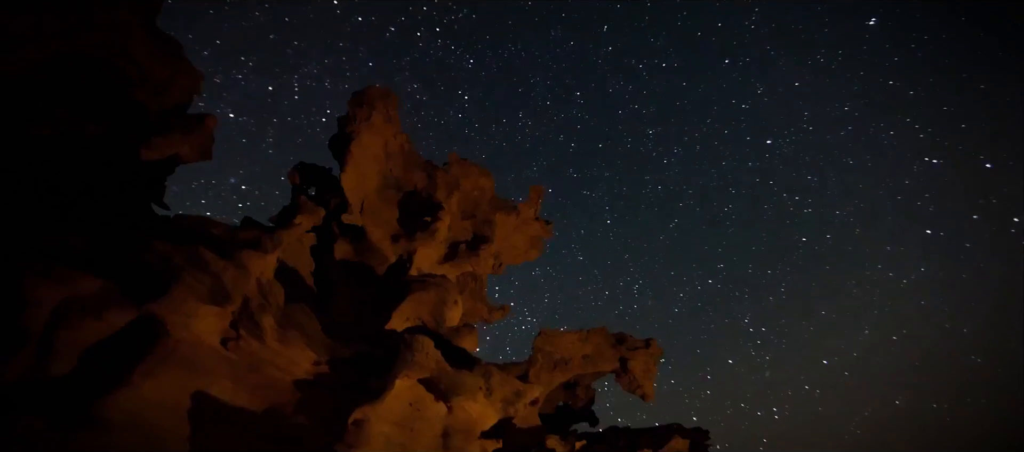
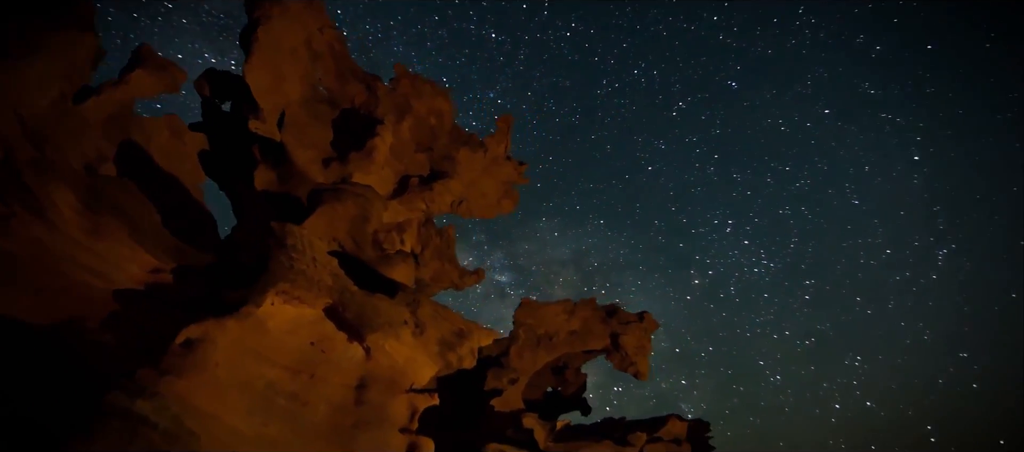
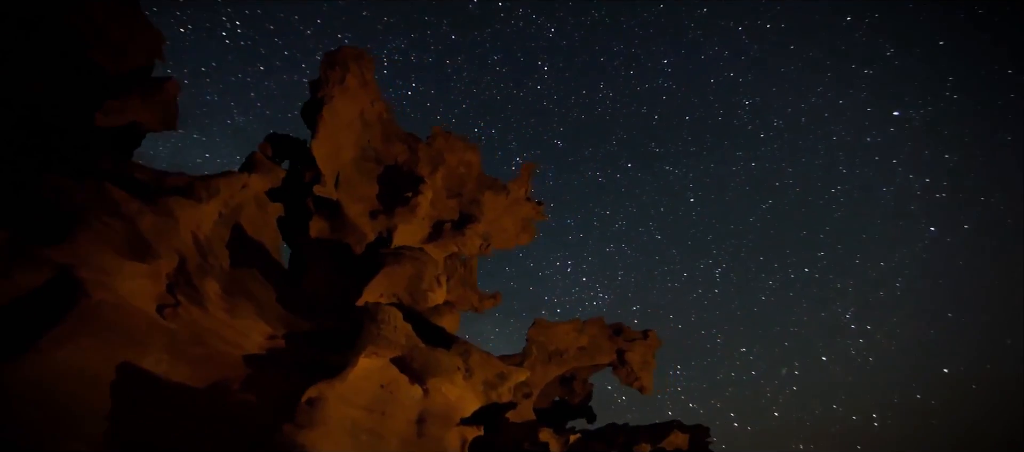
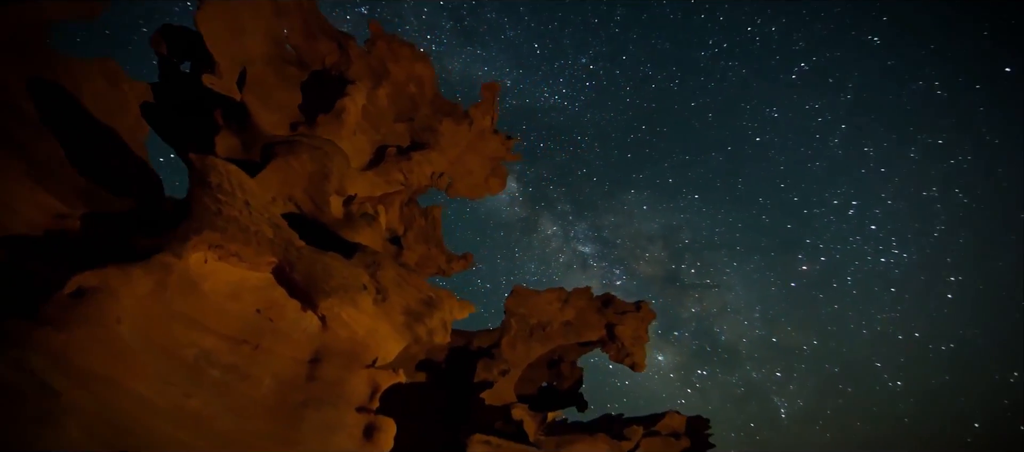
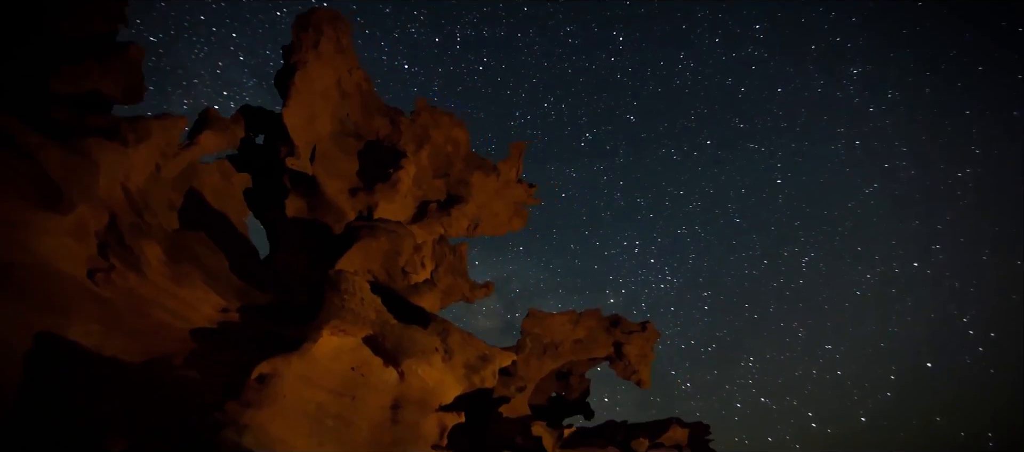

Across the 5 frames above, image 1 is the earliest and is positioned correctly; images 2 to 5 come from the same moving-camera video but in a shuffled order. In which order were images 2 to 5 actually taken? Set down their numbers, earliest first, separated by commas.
3, 5, 2, 4
